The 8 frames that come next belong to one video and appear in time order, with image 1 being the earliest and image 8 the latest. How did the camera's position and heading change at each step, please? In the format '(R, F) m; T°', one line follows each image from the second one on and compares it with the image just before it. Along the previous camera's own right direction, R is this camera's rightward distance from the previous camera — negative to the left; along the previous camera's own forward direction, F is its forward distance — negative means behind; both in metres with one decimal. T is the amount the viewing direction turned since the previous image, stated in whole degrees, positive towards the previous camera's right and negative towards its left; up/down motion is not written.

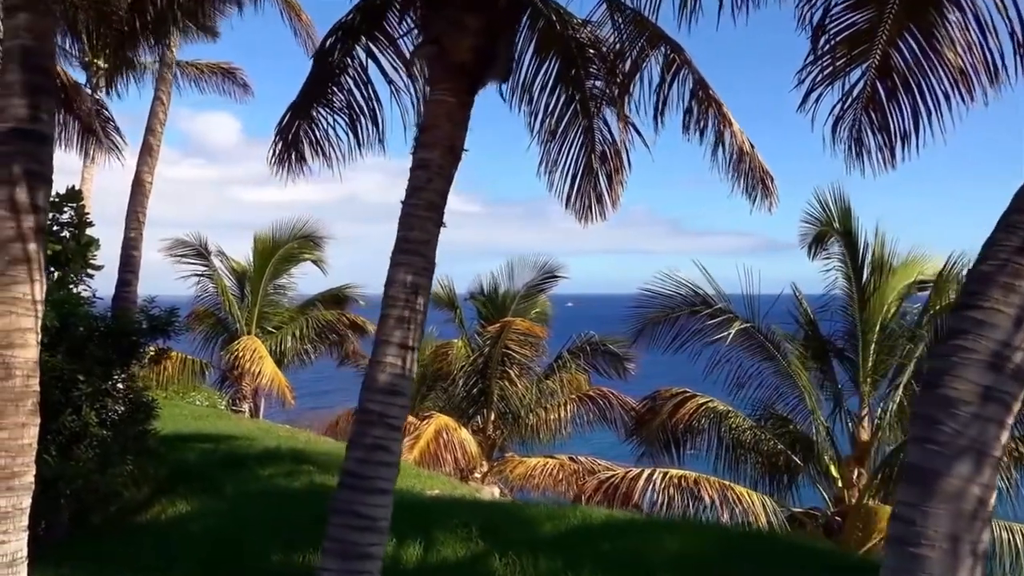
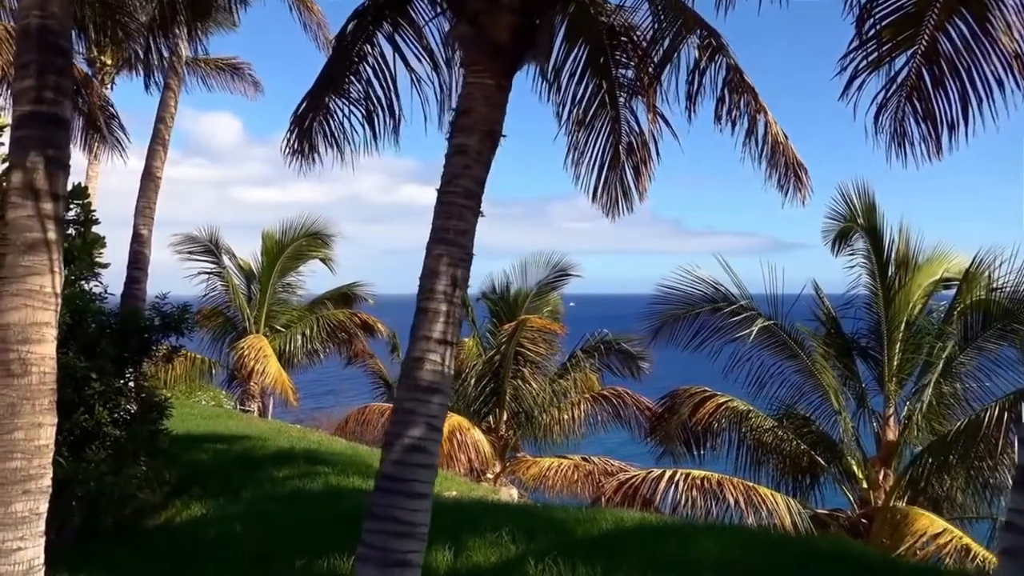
(-0.2, +0.2) m; 0°
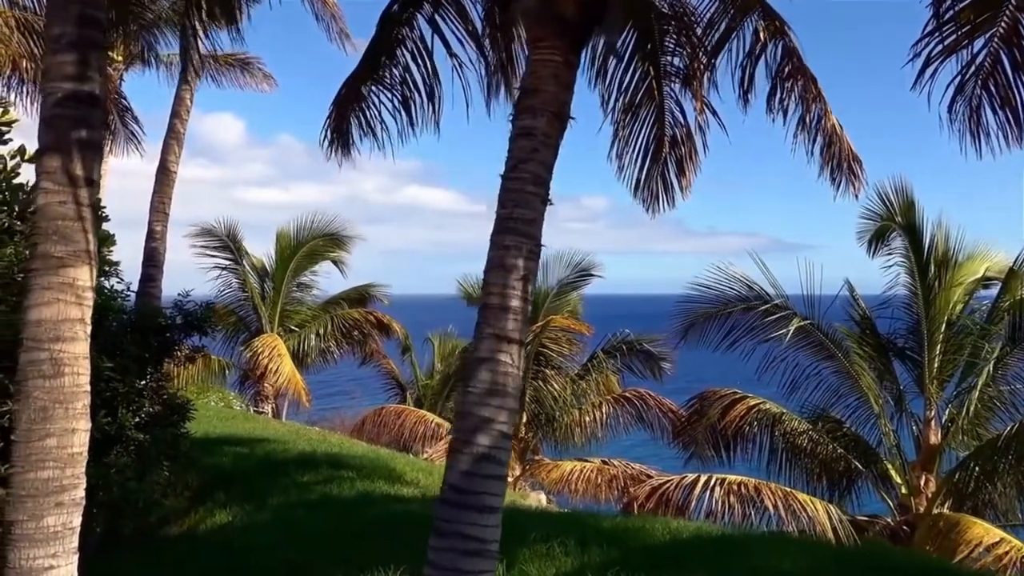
(-0.3, +0.3) m; 0°
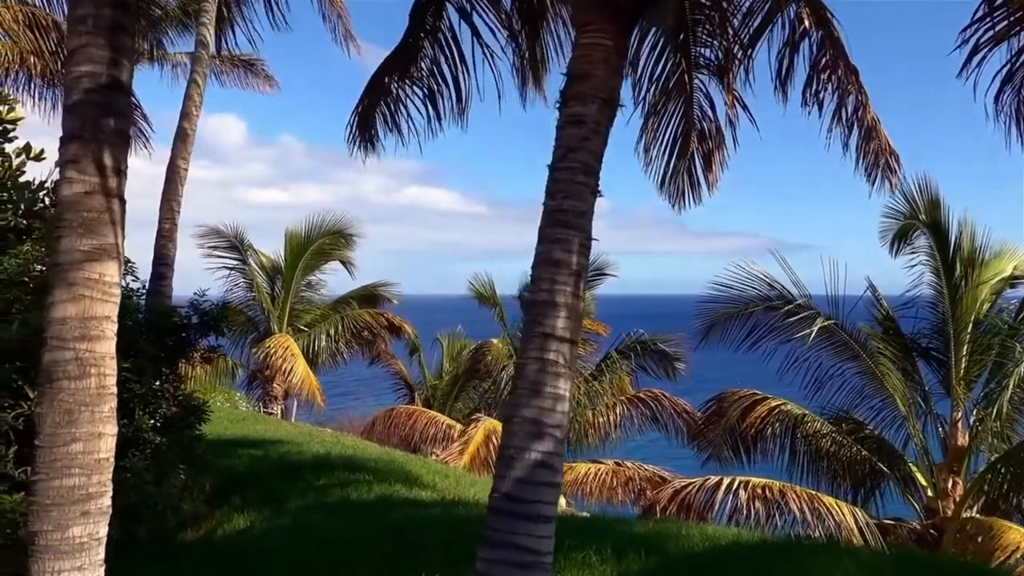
(-0.2, +0.2) m; 0°
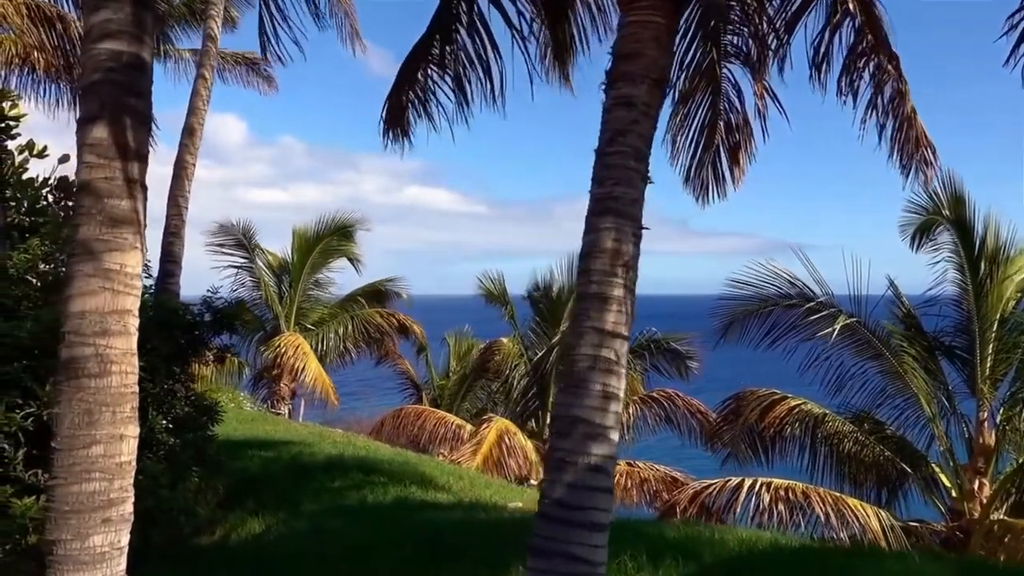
(-0.2, +0.2) m; 0°
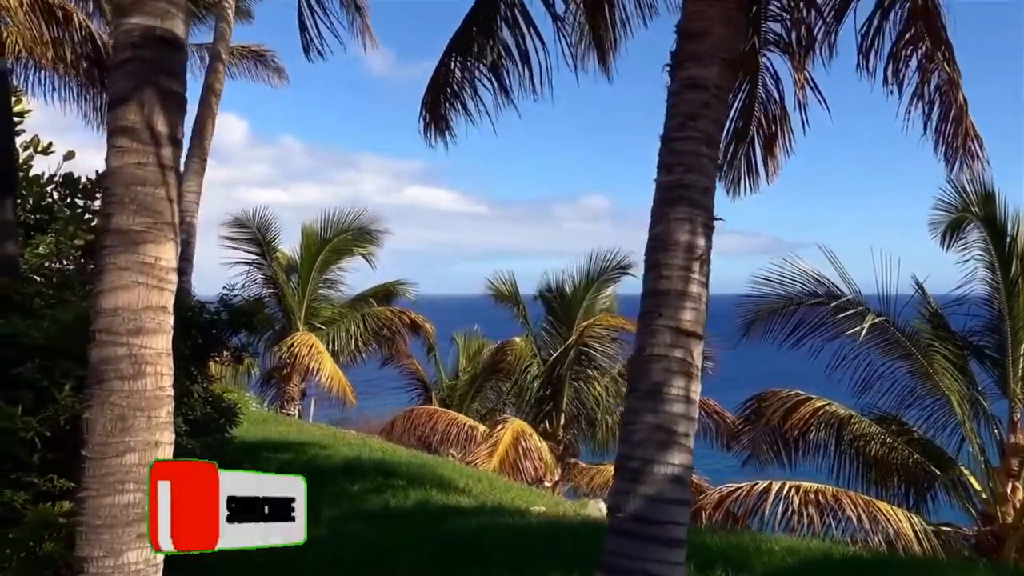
(-0.2, +0.2) m; 0°
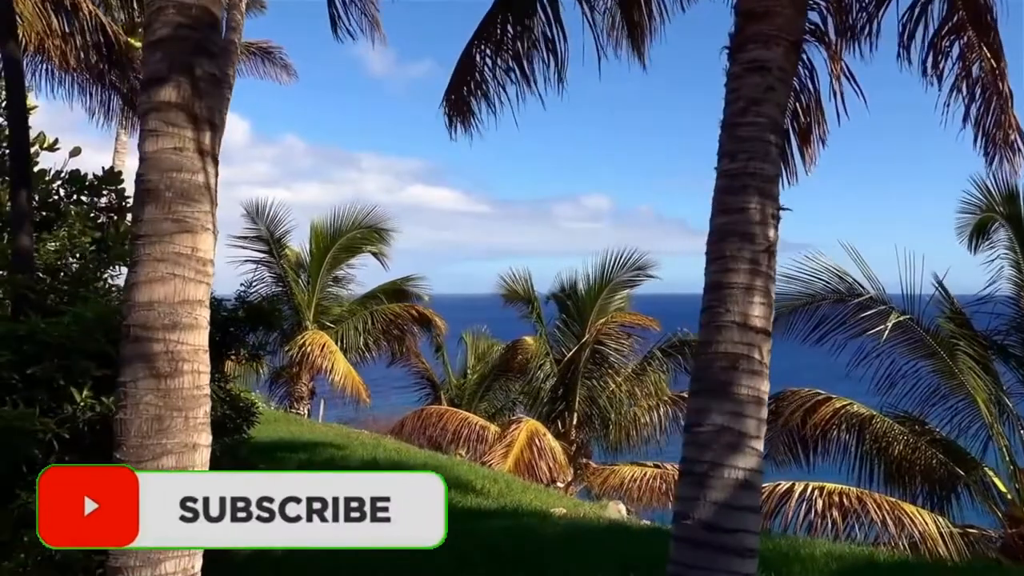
(-0.2, +0.2) m; 0°
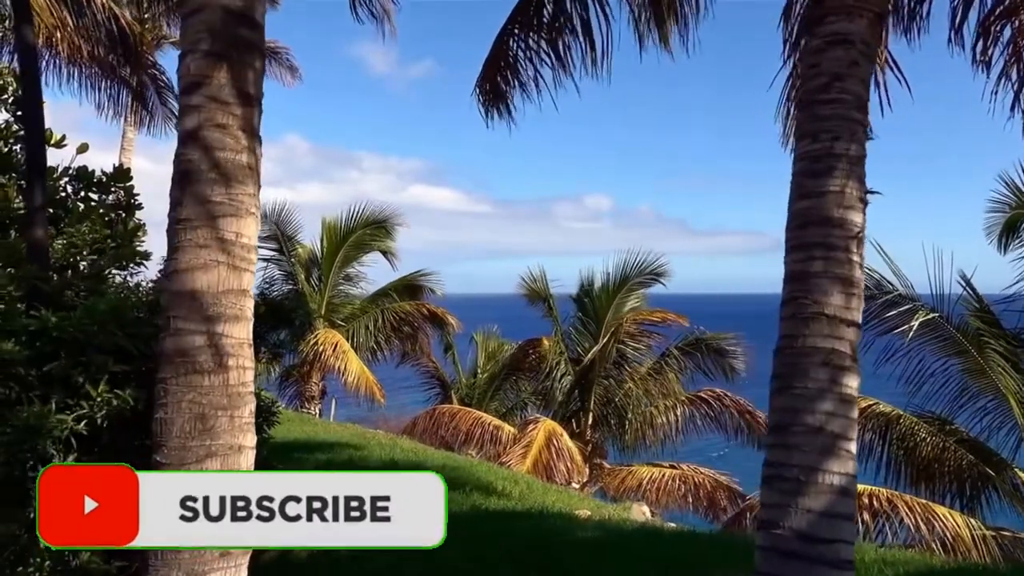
(-0.2, +0.2) m; 0°
